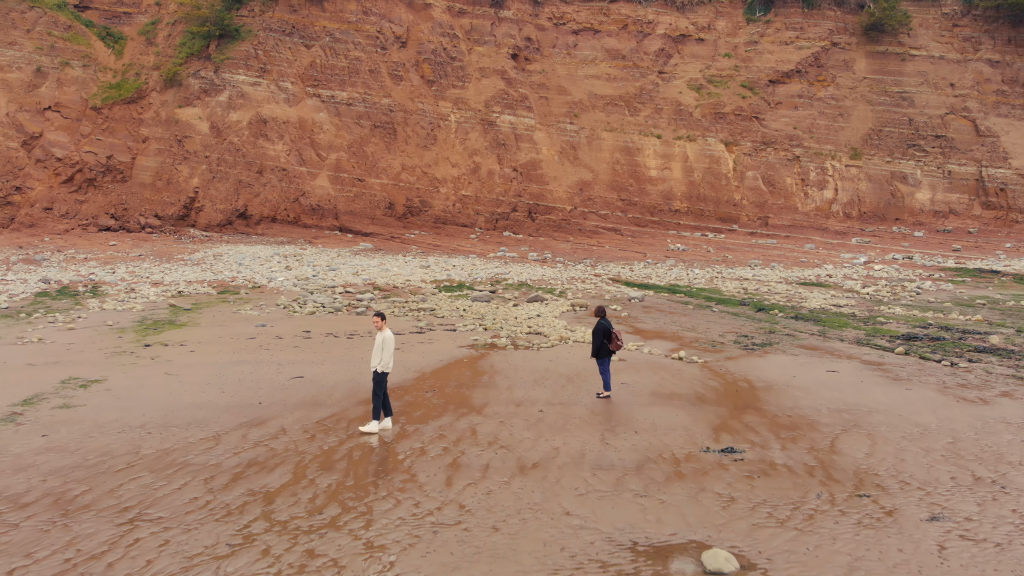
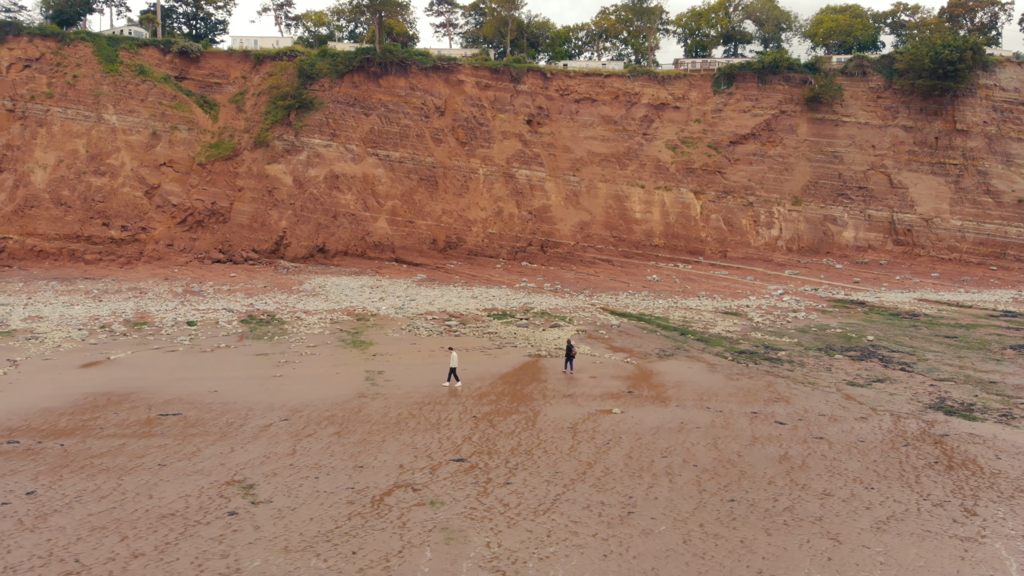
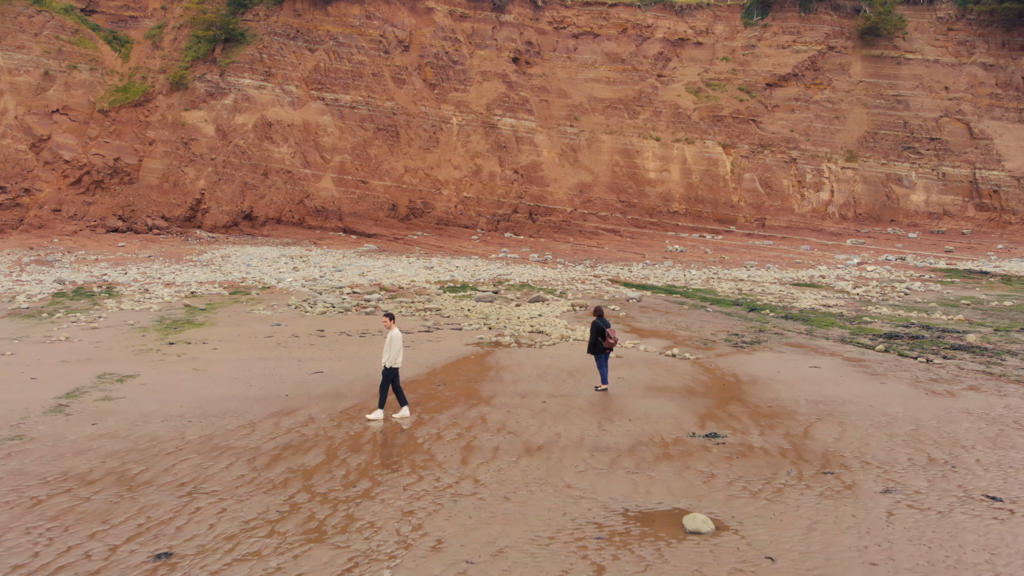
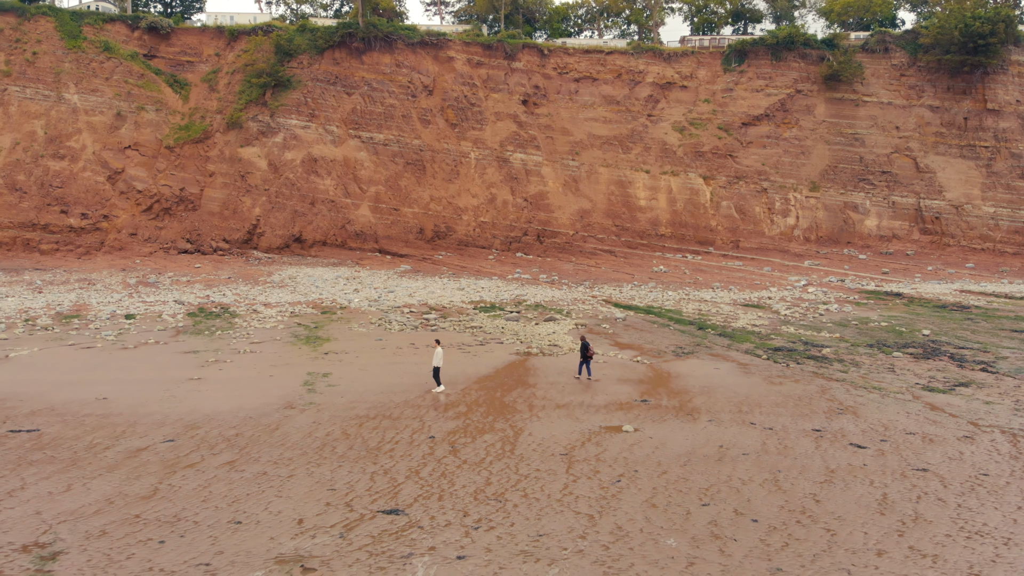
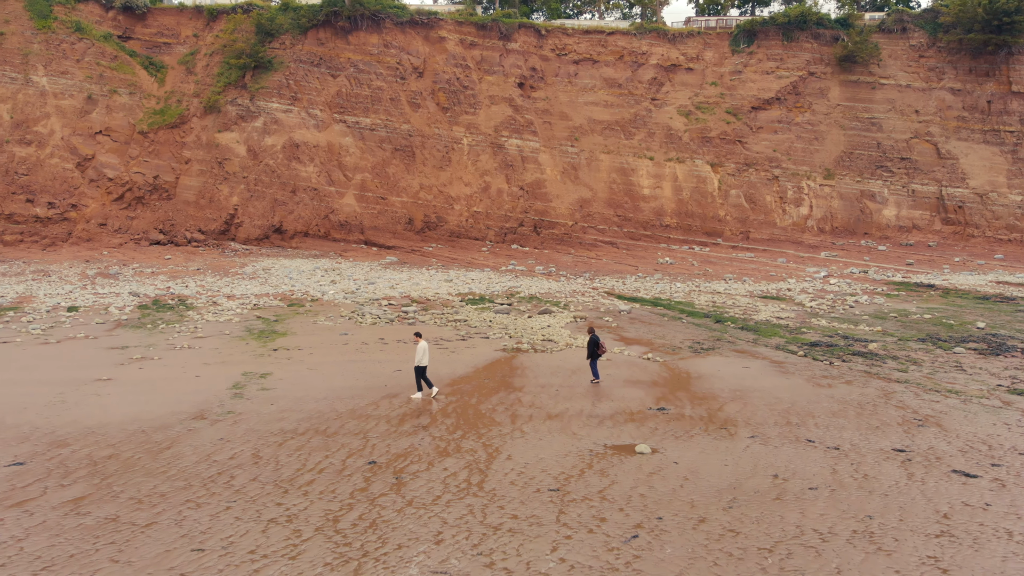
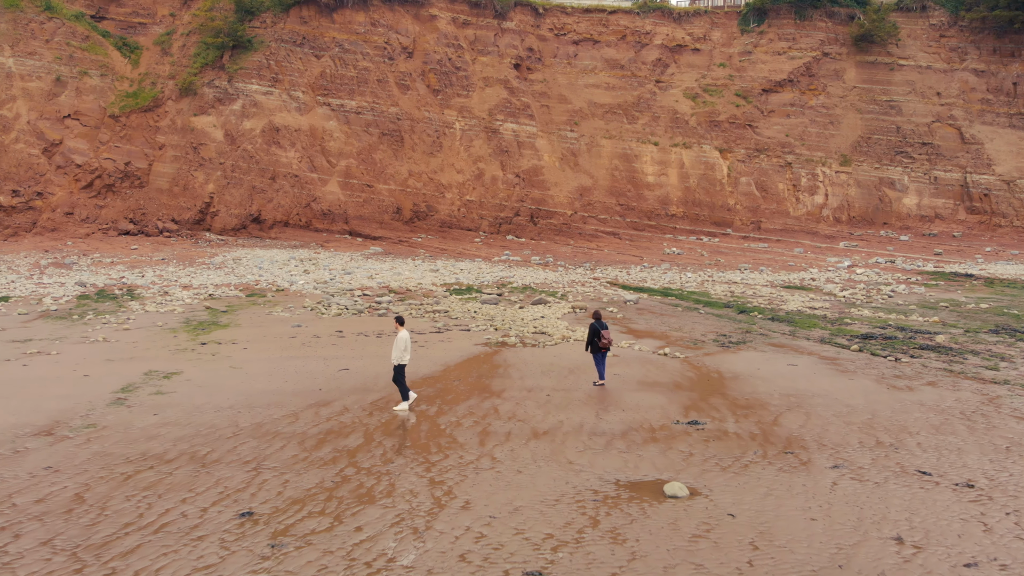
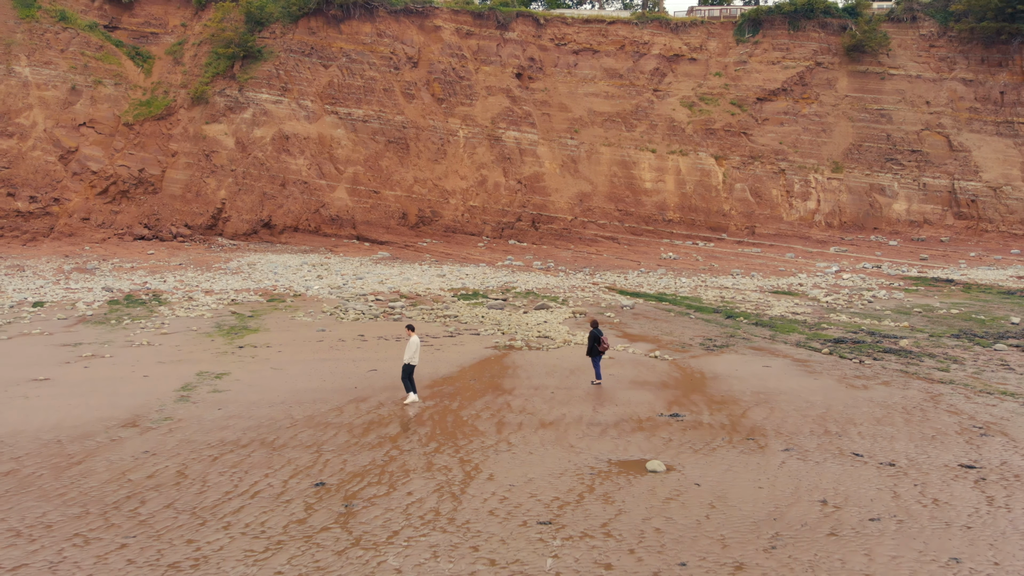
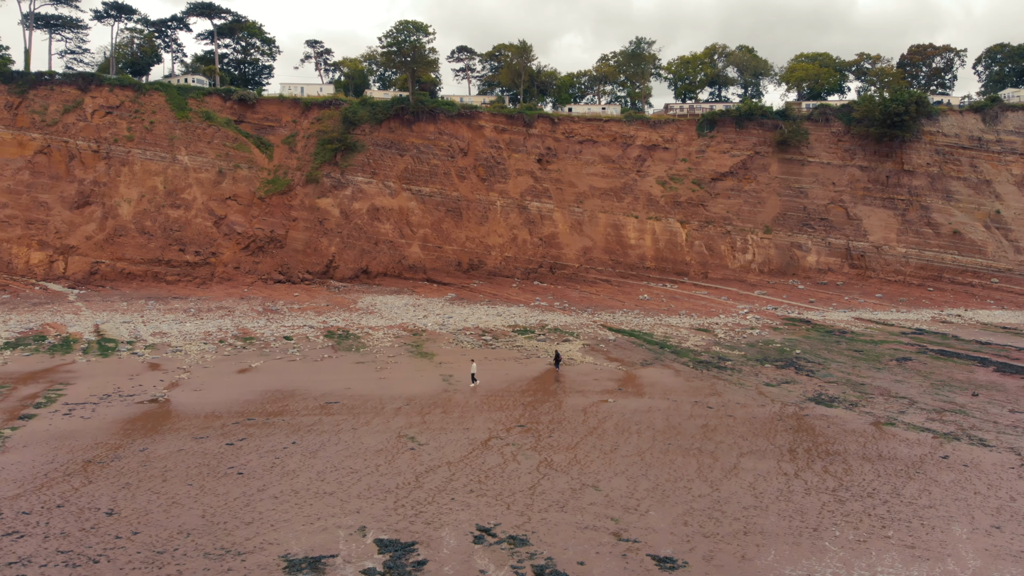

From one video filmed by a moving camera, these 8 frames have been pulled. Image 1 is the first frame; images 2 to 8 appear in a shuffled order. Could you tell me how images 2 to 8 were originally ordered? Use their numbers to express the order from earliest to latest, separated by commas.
3, 6, 7, 5, 4, 2, 8
